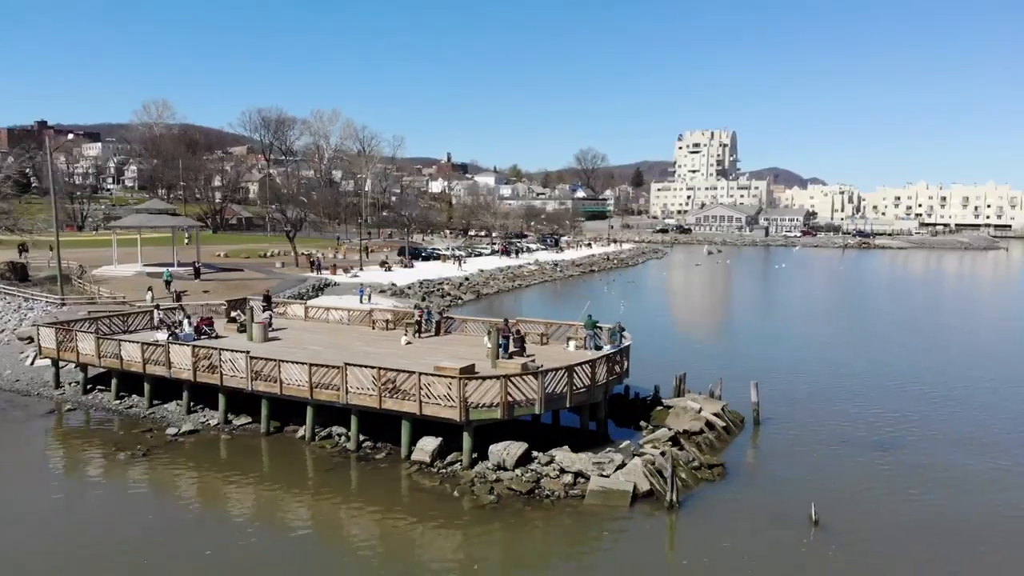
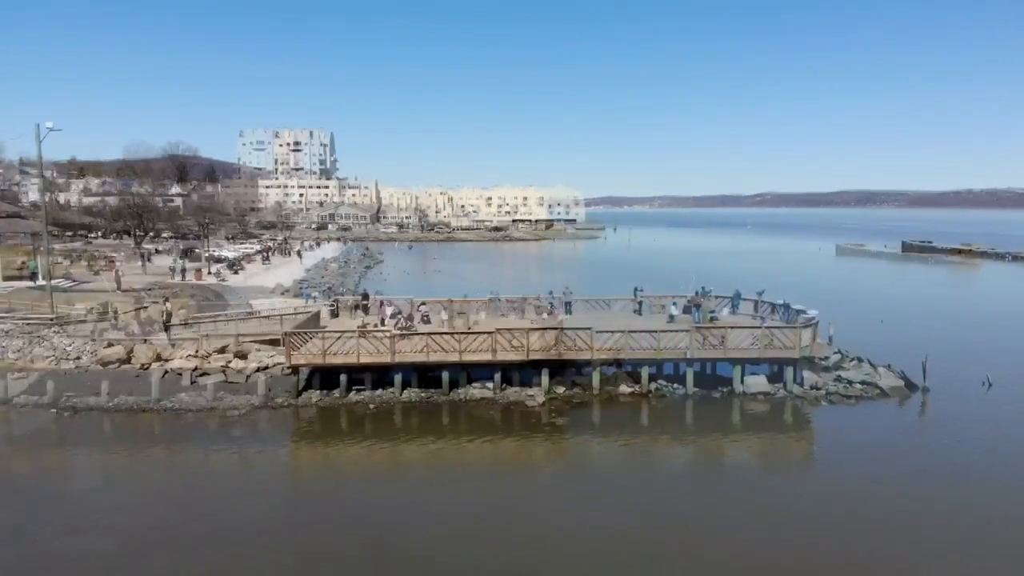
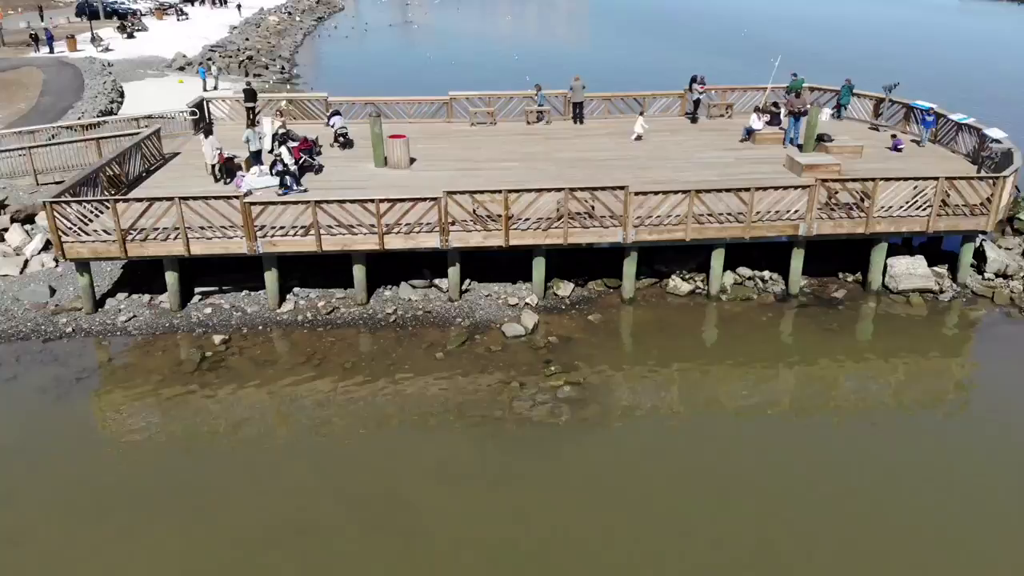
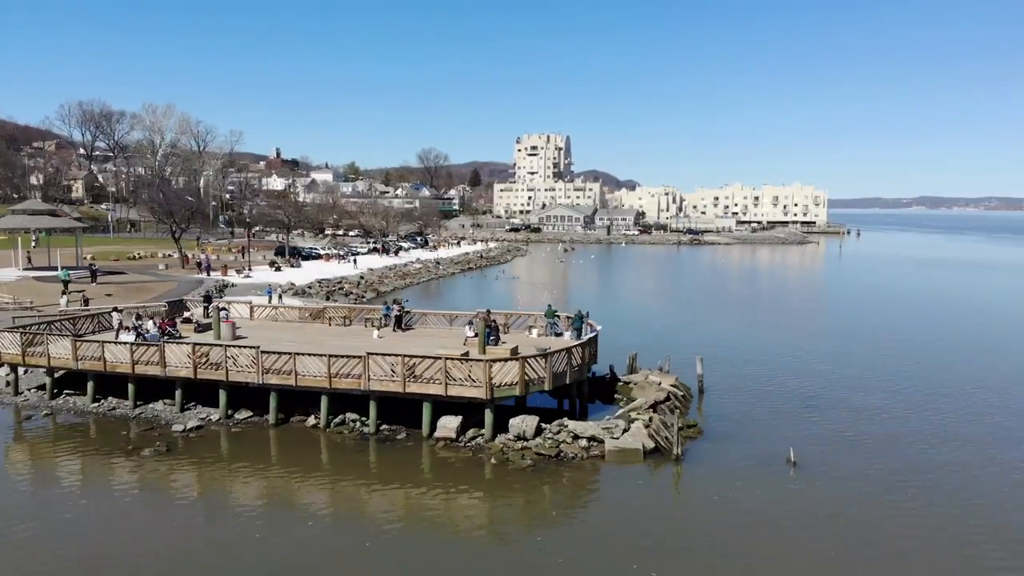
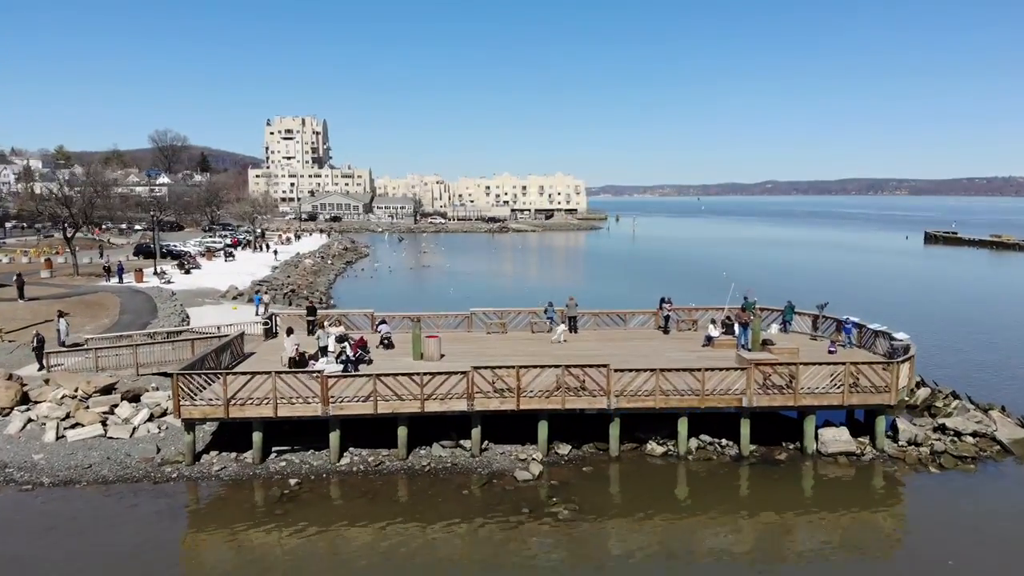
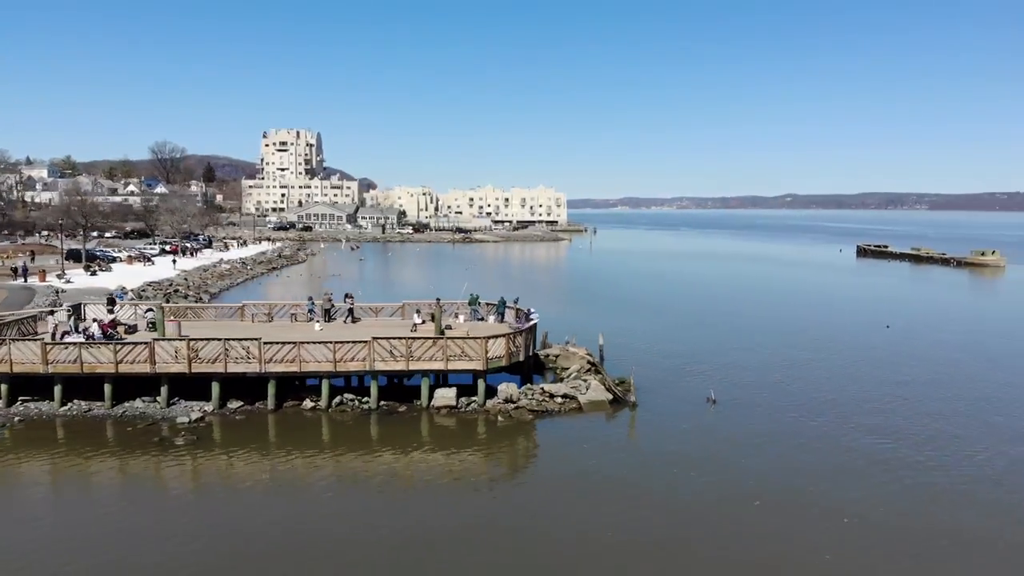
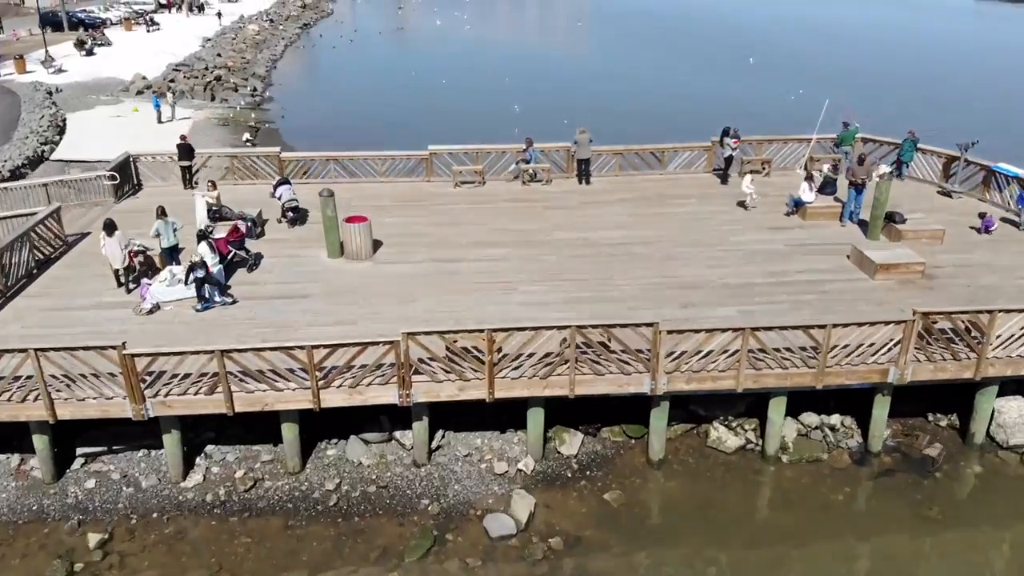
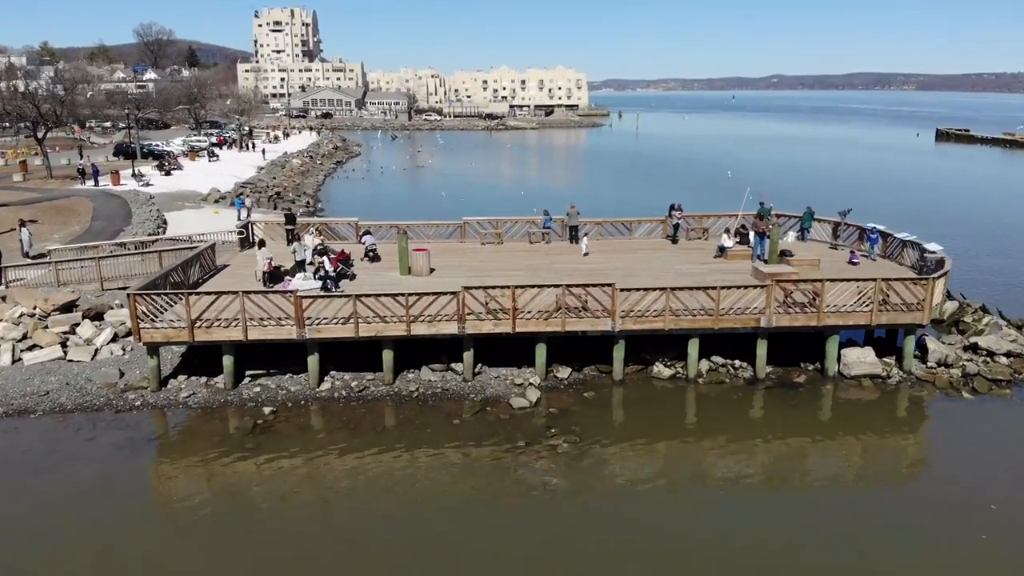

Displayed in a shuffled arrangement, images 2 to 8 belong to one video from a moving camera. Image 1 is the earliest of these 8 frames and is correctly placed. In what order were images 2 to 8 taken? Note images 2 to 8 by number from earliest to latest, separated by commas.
4, 6, 2, 5, 8, 3, 7
